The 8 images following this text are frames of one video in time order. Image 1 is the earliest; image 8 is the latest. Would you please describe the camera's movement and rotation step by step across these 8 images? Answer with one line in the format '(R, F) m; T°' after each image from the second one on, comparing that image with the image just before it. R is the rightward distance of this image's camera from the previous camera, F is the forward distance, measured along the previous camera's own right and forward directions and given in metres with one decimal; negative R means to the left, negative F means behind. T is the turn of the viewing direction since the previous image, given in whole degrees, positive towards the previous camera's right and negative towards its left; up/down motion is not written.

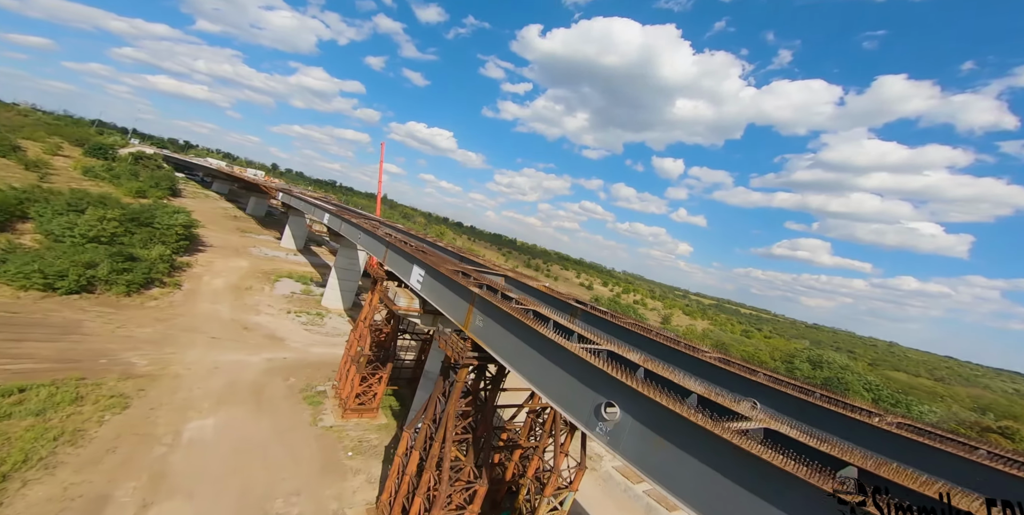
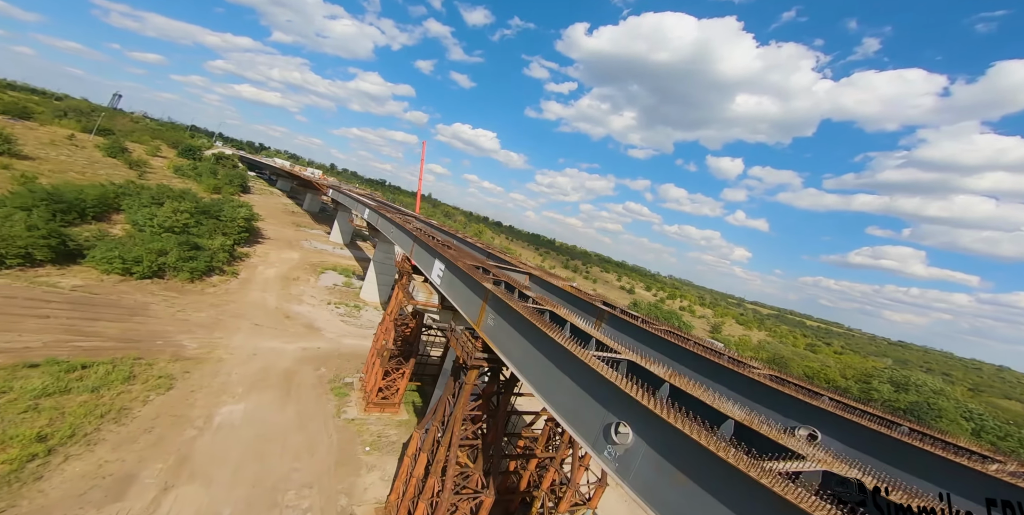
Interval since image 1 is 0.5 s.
(+1.0, +0.7) m; -7°
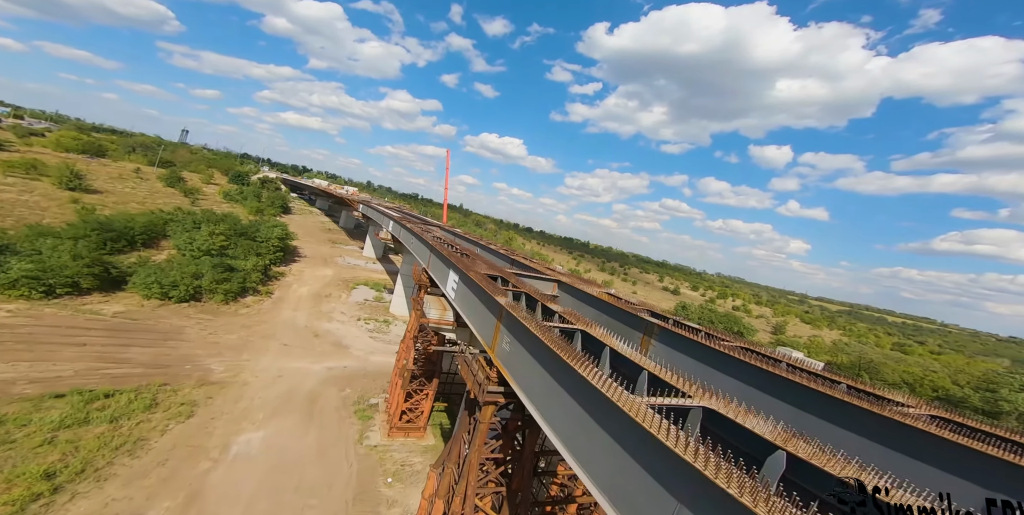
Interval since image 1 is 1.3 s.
(+0.4, +1.5) m; -5°
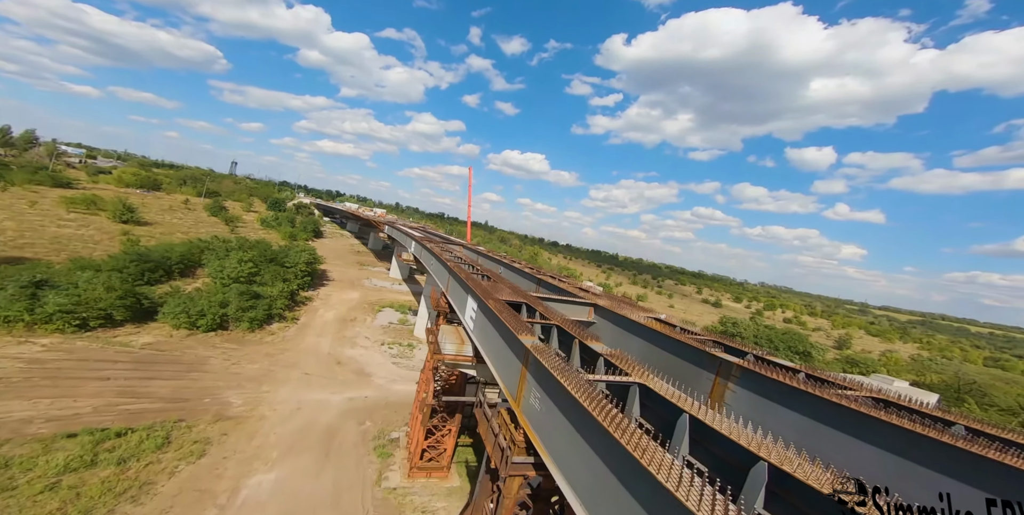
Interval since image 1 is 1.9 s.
(+0.1, +1.3) m; -4°
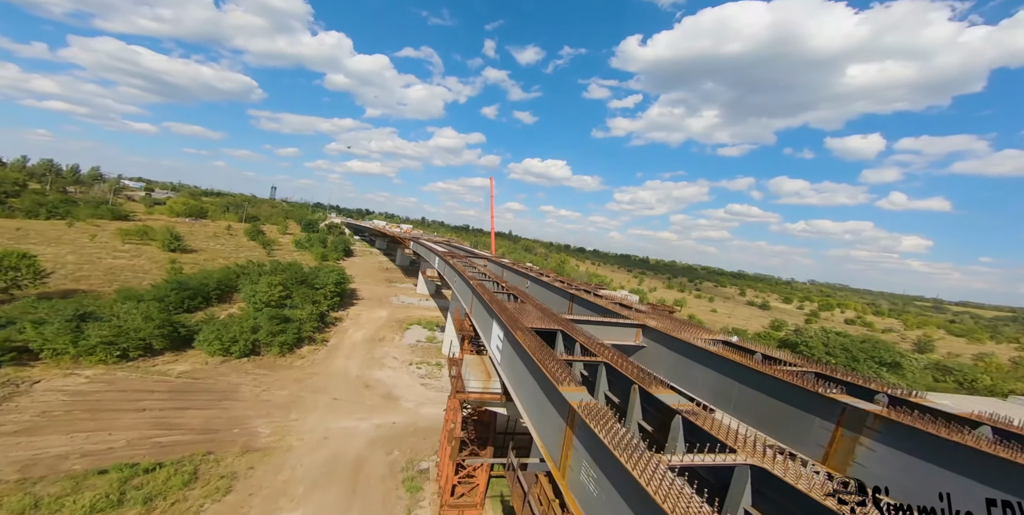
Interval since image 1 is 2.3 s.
(+0.1, +1.0) m; -4°
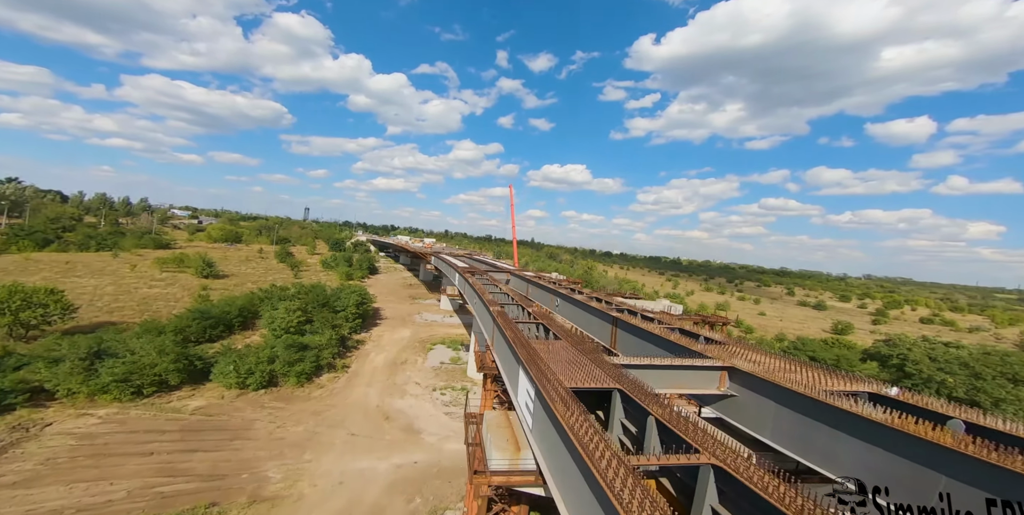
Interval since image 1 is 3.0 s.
(+0.1, +1.8) m; -4°
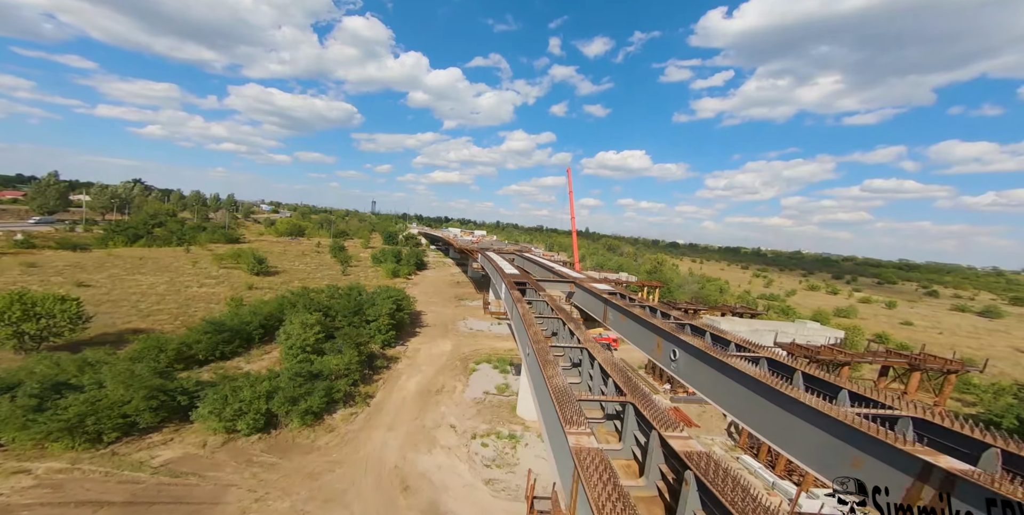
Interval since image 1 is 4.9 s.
(-0.4, +6.2) m; -8°
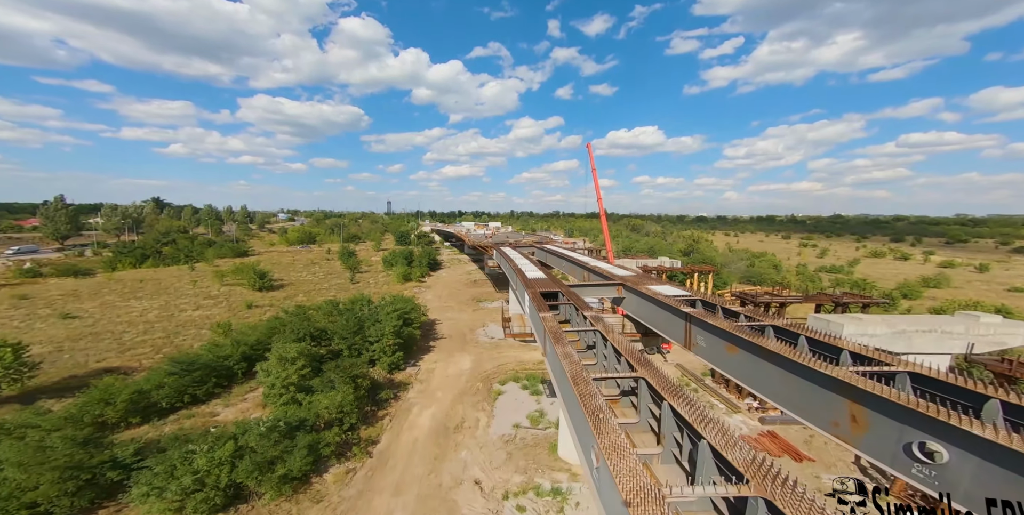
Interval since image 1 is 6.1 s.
(-0.3, +4.6) m; -2°
